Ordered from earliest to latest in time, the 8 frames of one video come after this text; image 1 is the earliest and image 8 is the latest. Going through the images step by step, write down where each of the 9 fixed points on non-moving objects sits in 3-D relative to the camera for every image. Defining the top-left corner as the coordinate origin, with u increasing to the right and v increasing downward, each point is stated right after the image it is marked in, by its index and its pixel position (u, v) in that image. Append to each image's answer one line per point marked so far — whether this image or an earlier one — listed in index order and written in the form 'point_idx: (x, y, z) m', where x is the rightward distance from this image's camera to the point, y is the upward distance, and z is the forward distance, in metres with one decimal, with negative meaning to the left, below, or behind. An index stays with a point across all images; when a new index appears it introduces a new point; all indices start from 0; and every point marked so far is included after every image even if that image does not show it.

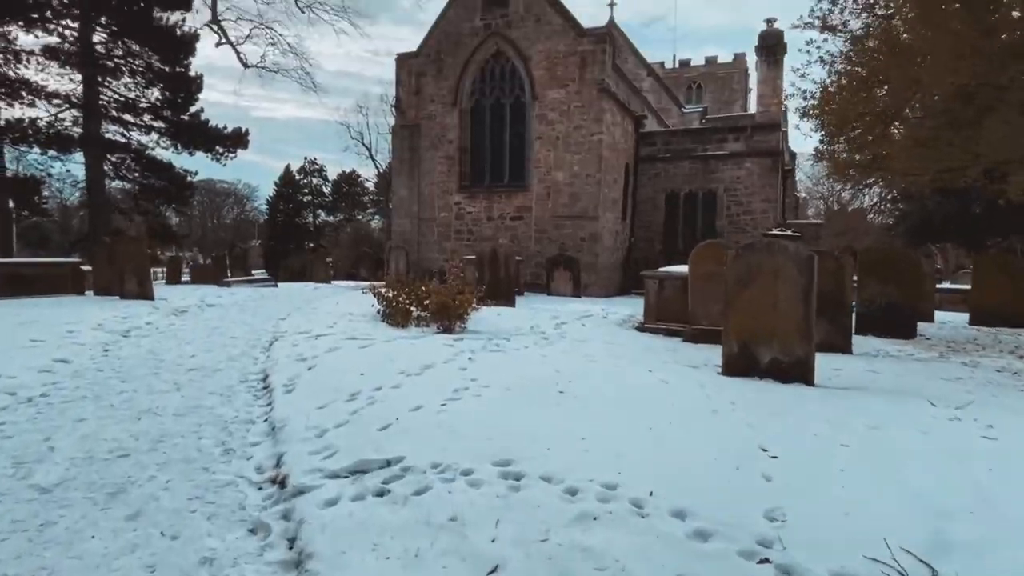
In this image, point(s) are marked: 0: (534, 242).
0: (+0.5, +1.1, +14.0) m
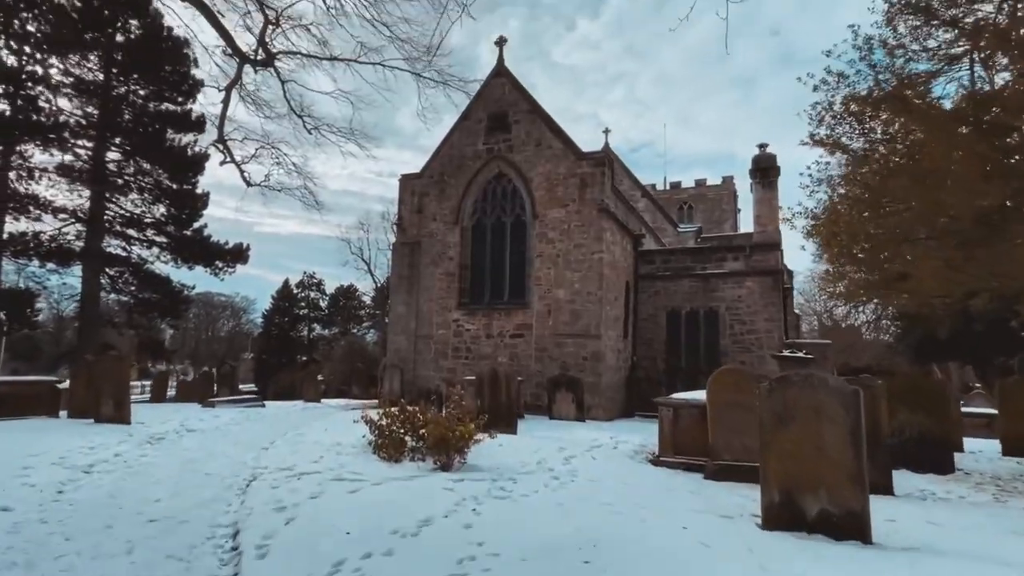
0: (+0.4, -1.6, +13.5) m
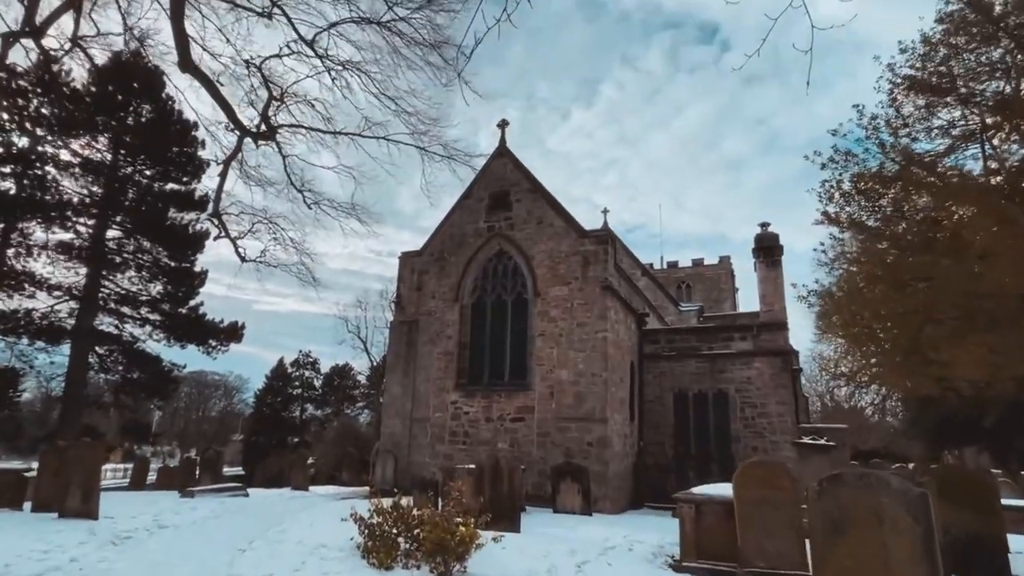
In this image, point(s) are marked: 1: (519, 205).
0: (+0.5, -3.3, +12.8) m
1: (+0.2, +2.0, +14.7) m
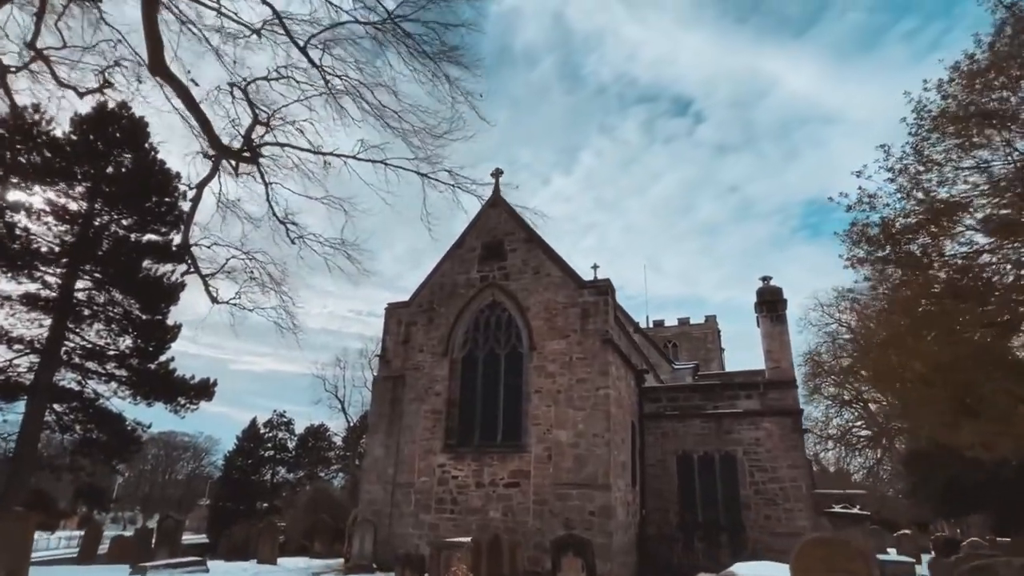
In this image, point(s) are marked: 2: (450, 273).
0: (+0.4, -4.3, +11.6) m
1: (0.0, +0.8, +14.0) m
2: (-1.5, +0.4, +14.5) m
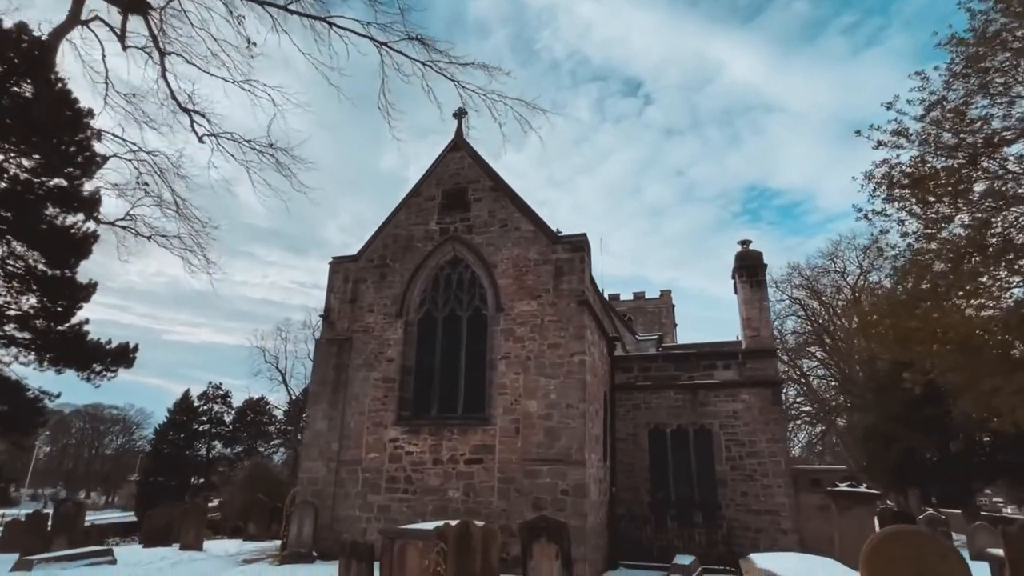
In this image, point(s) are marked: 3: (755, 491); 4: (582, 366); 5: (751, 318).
0: (-0.3, -3.5, +10.3) m
1: (-0.7, +1.7, +12.5) m
2: (-2.3, +1.3, +12.8) m
3: (+5.0, -4.1, +12.3) m
4: (+1.2, -1.4, +10.7) m
5: (+5.4, -0.7, +13.8) m
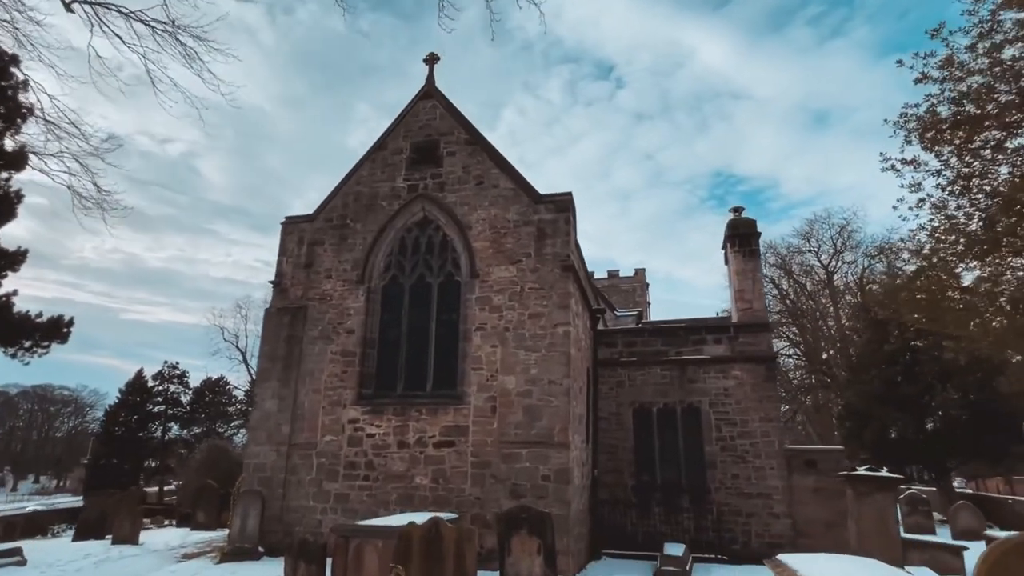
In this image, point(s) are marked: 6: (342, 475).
0: (-0.7, -2.9, +9.2) m
1: (-1.1, +2.4, +11.2) m
2: (-2.7, +2.0, +11.5) m
3: (+4.5, -3.5, +11.5) m
4: (+0.9, -0.8, +9.6) m
5: (+4.9, 0.0, +12.8) m
6: (-2.7, -3.0, +9.7) m
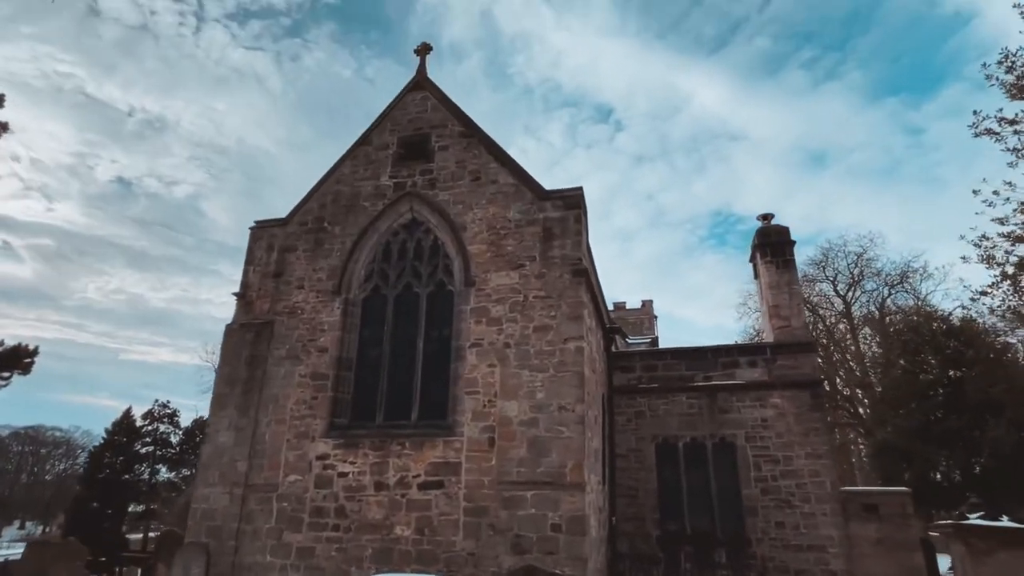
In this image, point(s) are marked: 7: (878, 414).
0: (-0.6, -3.0, +7.4) m
1: (-1.1, +2.2, +9.8) m
2: (-2.7, +1.8, +10.0) m
3: (+4.5, -3.7, +9.7) m
4: (+0.9, -0.9, +8.0) m
5: (+4.9, -0.3, +11.3) m
6: (-2.7, -3.1, +8.0) m
7: (+11.8, -4.1, +19.4) m
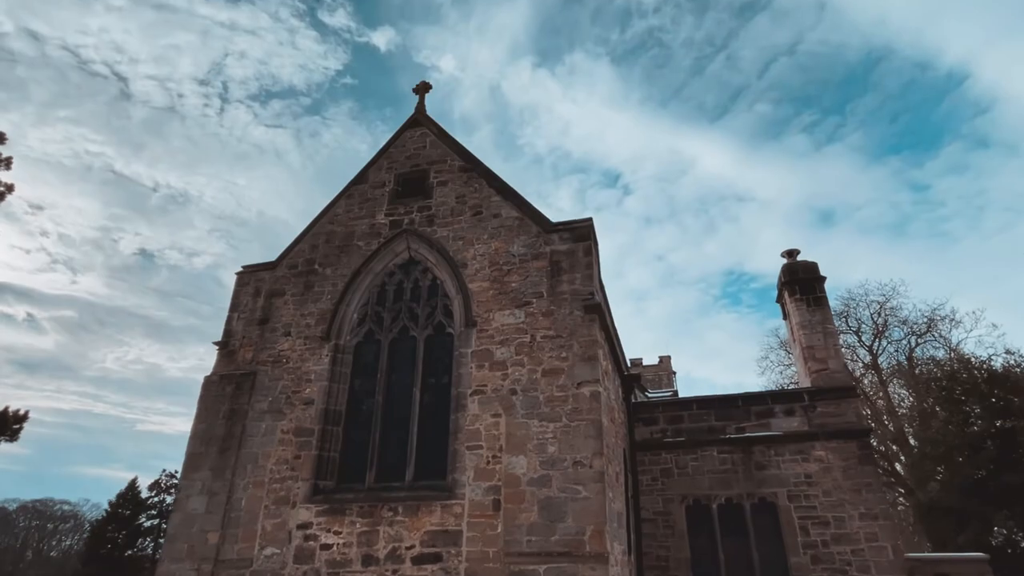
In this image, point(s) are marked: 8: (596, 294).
0: (-0.5, -3.4, +6.3) m
1: (-1.0, +1.5, +9.1) m
2: (-2.6, +1.1, +9.4) m
3: (+4.7, -4.2, +8.3) m
4: (+1.0, -1.3, +7.0) m
5: (+5.1, -1.0, +10.2) m
6: (-2.6, -3.6, +6.8) m
7: (+12.2, -5.4, +17.8) m
8: (+1.1, -0.1, +7.8) m
